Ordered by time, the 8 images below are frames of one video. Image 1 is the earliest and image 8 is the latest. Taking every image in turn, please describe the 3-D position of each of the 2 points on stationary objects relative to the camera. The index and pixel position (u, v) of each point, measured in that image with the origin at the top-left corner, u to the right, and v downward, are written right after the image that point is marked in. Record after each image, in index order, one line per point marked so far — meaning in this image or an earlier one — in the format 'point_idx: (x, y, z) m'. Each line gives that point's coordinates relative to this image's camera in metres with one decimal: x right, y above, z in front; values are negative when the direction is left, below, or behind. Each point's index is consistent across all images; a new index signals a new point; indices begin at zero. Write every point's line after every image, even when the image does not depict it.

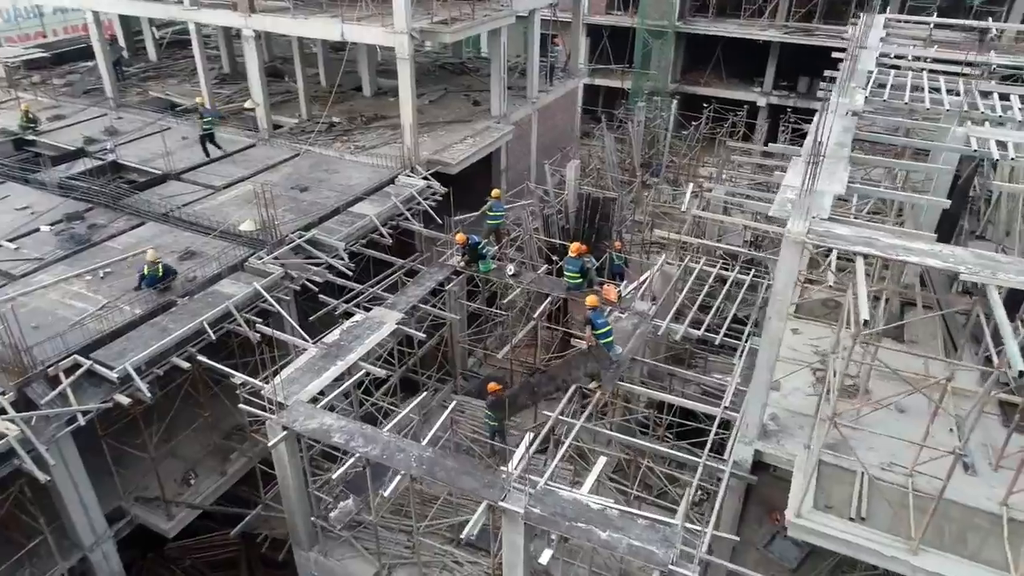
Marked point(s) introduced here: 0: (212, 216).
0: (-7.1, +1.7, +16.6) m
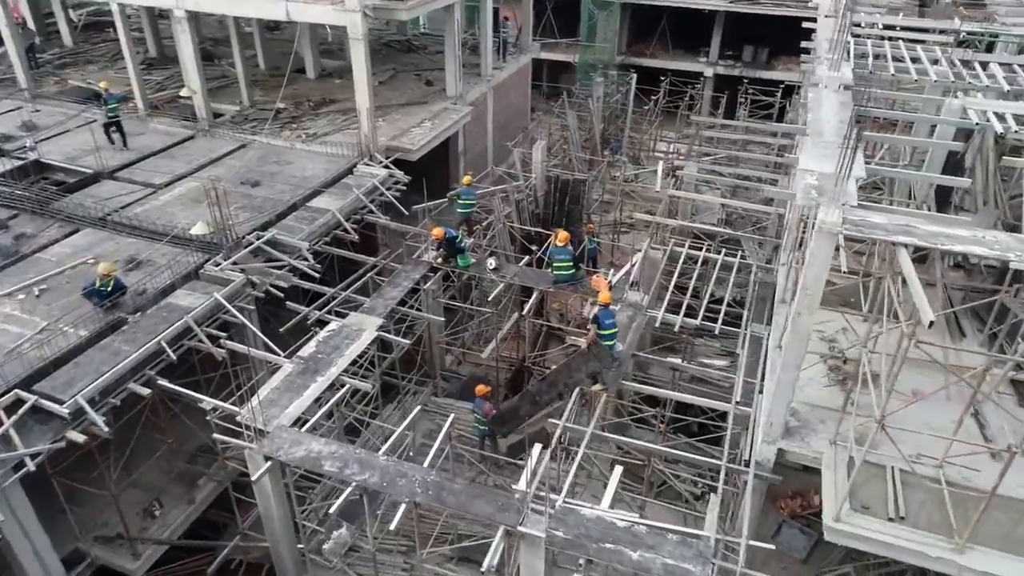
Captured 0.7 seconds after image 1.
0: (-7.7, +1.5, +15.1) m
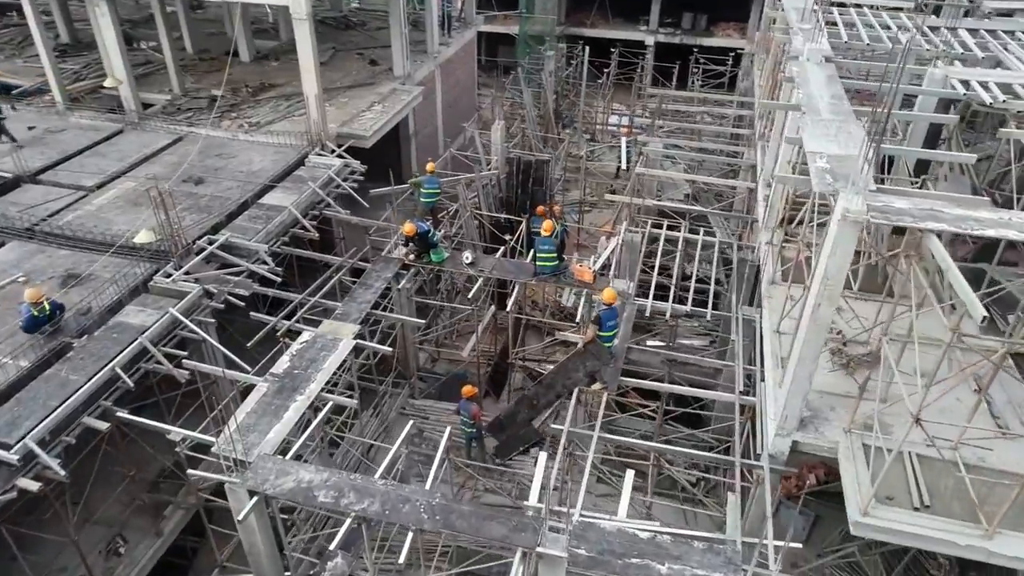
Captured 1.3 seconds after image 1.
0: (-8.2, +1.2, +13.7) m
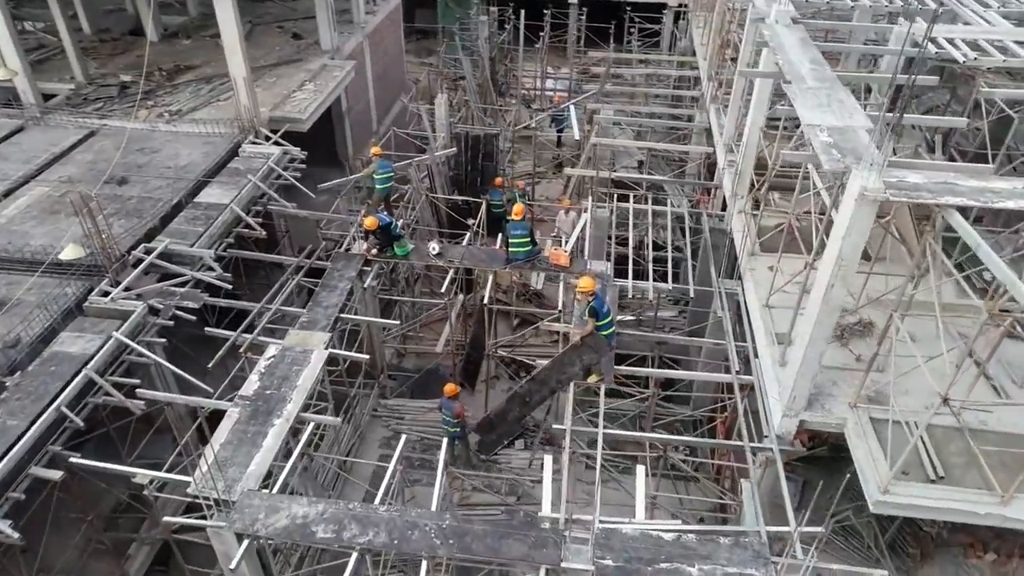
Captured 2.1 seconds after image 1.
0: (-8.8, +0.8, +12.2) m
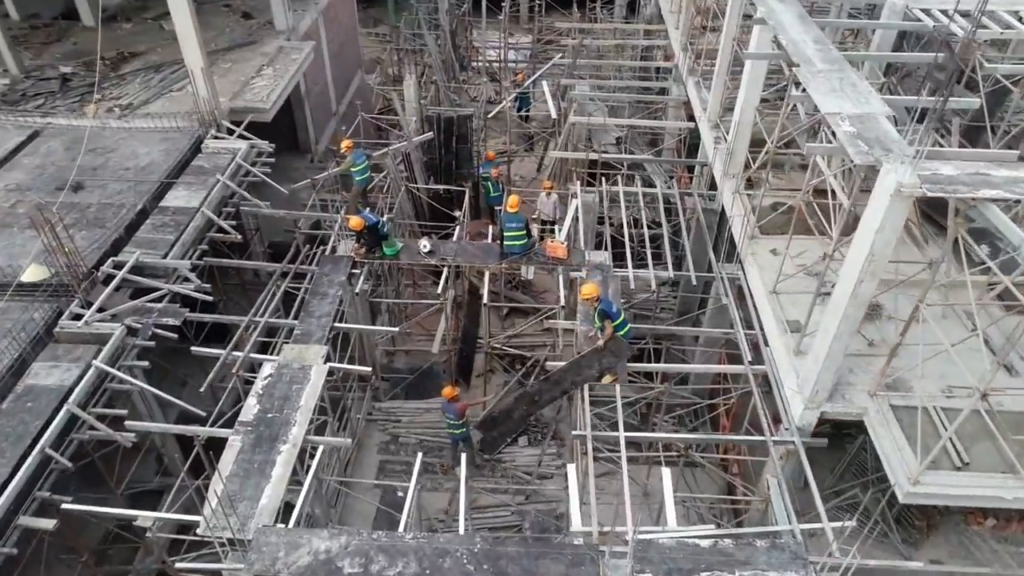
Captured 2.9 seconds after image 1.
0: (-8.9, +0.4, +11.1) m
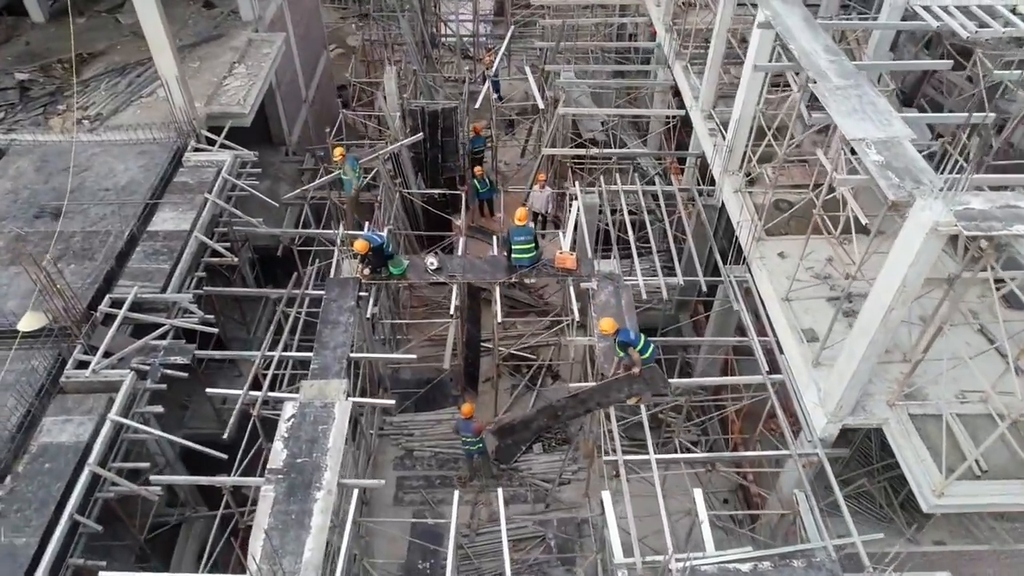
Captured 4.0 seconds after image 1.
0: (-8.6, -0.4, +10.6) m
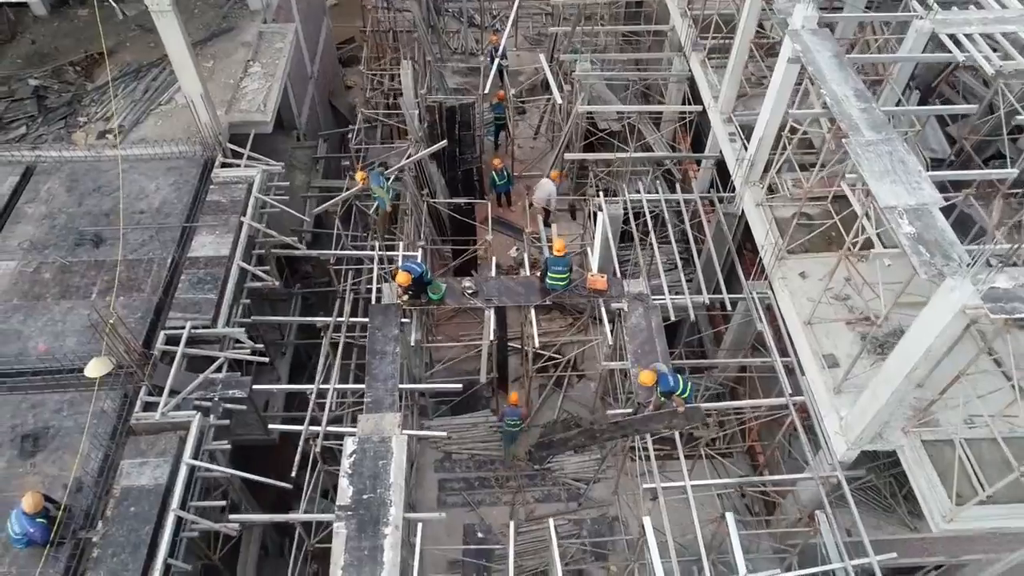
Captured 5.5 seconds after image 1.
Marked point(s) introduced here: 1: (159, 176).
0: (-8.0, -1.0, +11.1) m
1: (-7.0, +2.2, +13.9) m
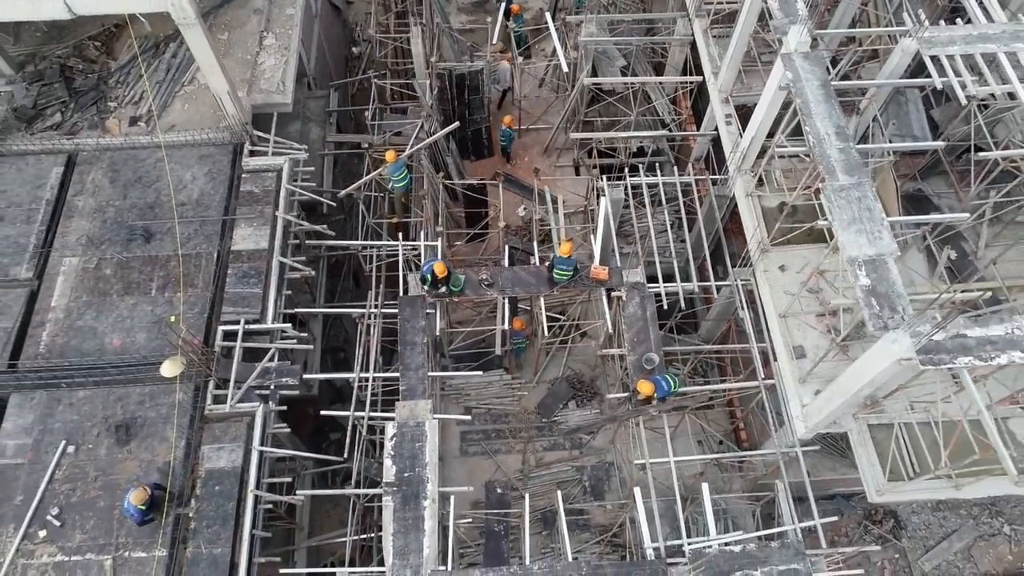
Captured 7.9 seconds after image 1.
0: (-7.8, -1.1, +12.8) m
1: (-6.8, +2.6, +14.9) m
